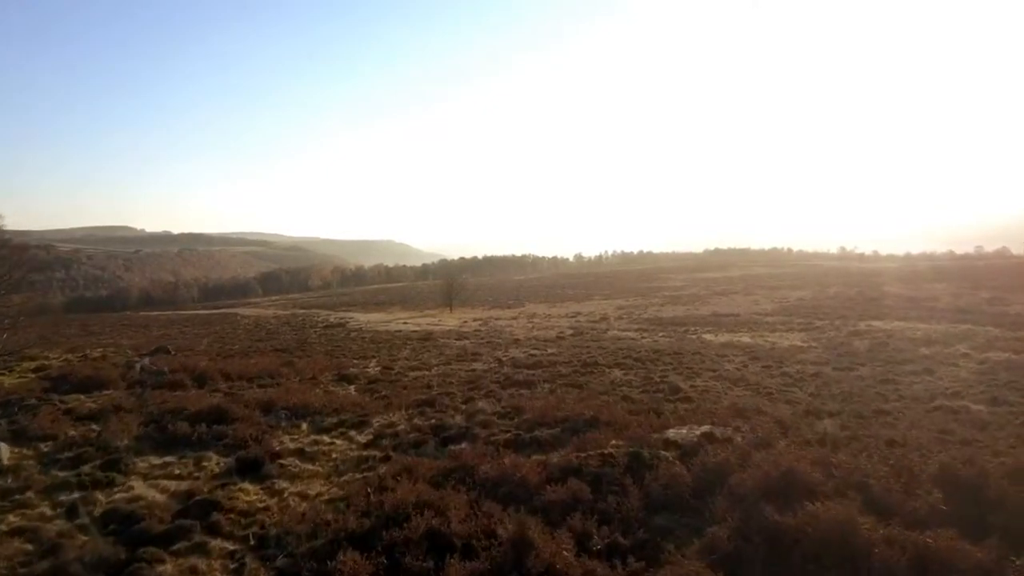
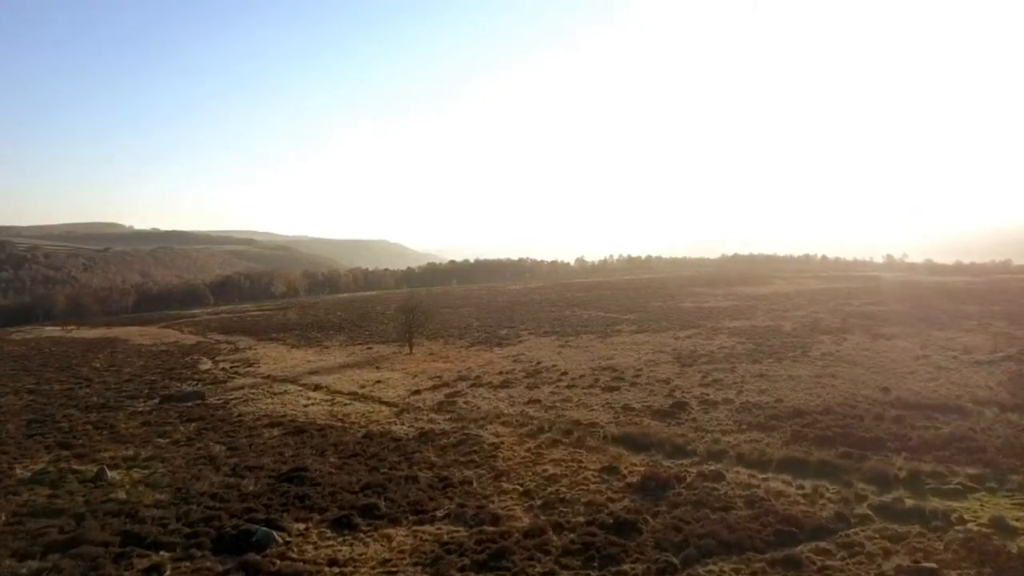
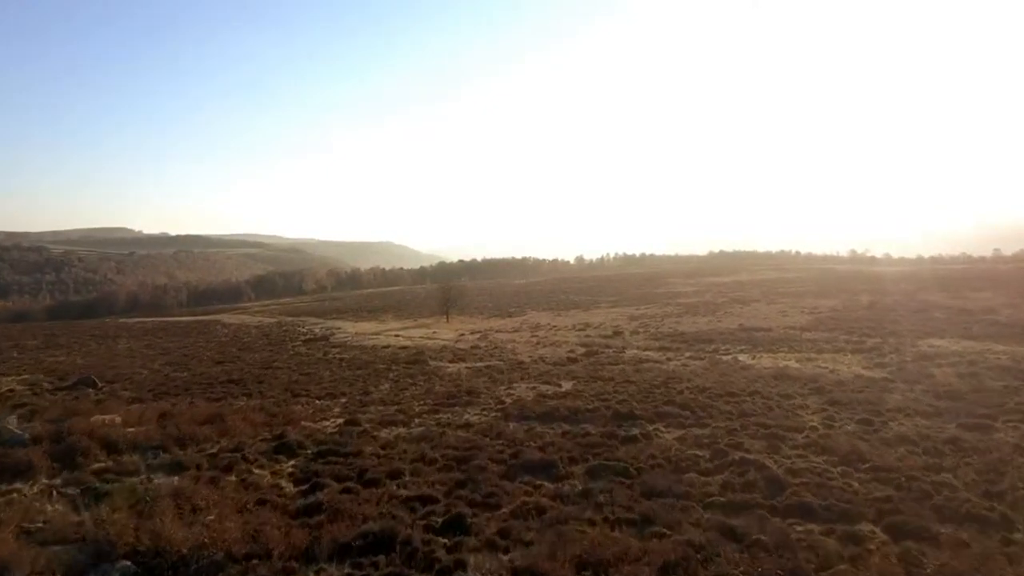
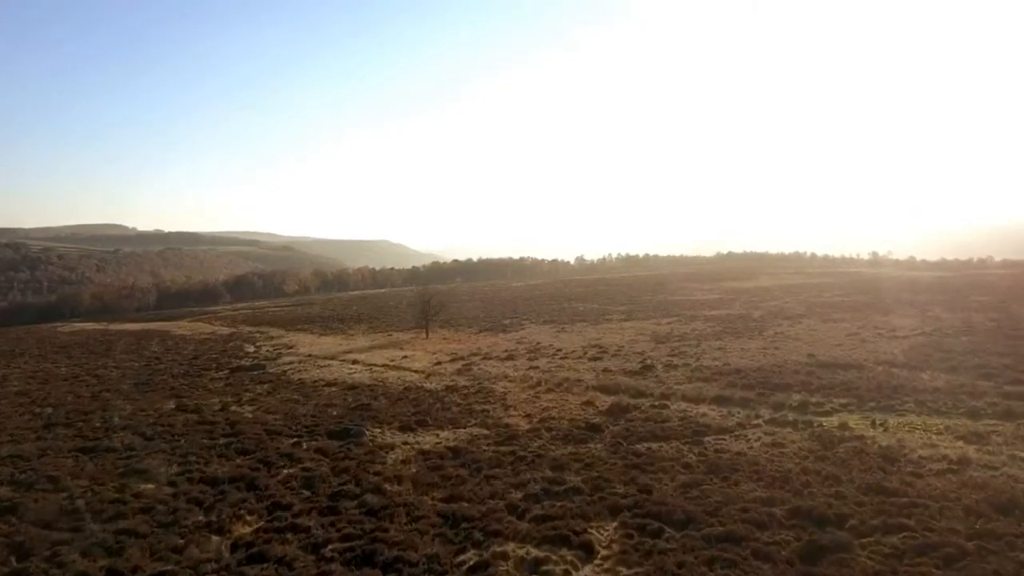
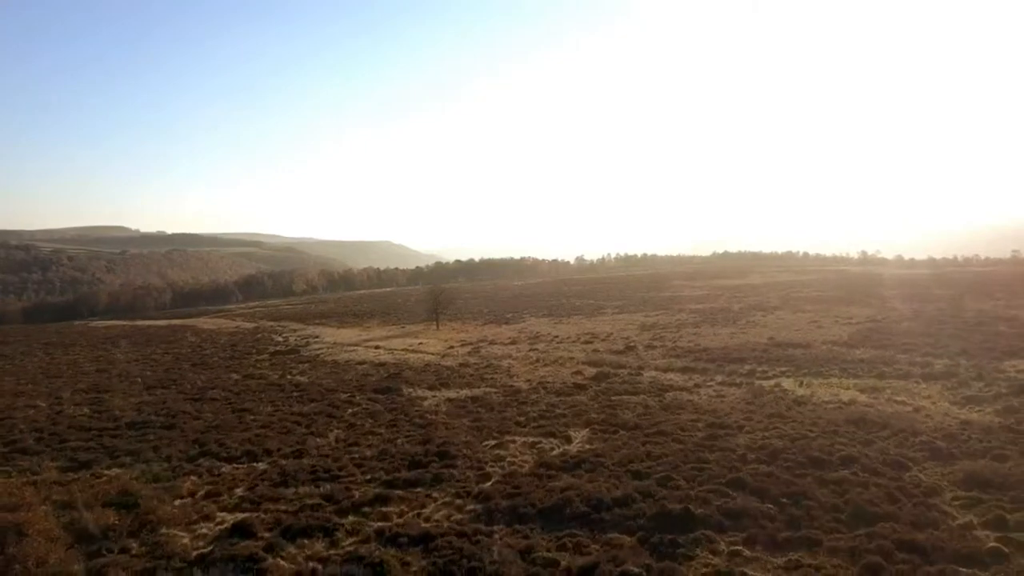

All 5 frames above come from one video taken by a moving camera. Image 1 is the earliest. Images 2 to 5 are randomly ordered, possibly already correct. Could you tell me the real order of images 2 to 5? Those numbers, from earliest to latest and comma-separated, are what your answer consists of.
3, 5, 4, 2
